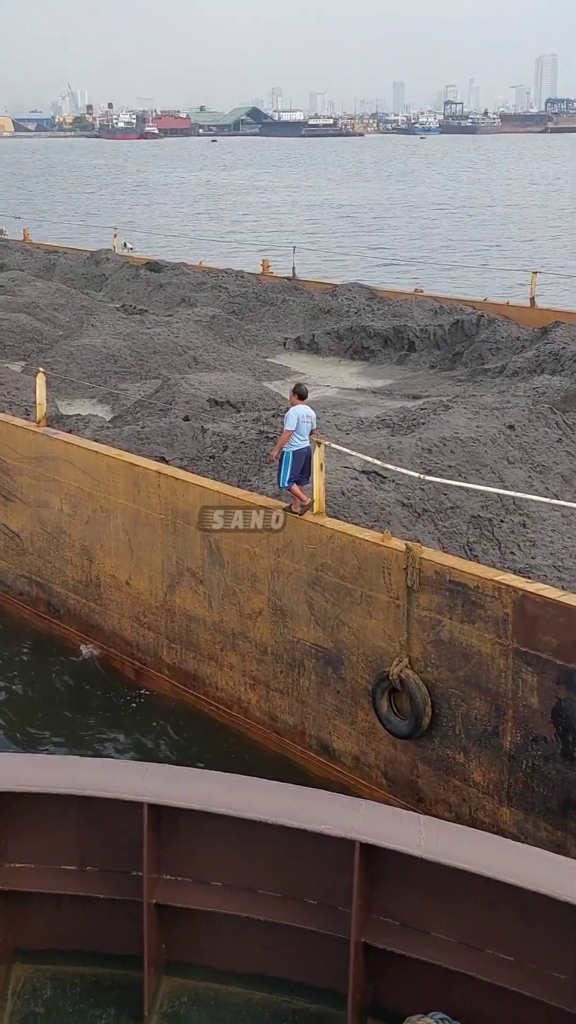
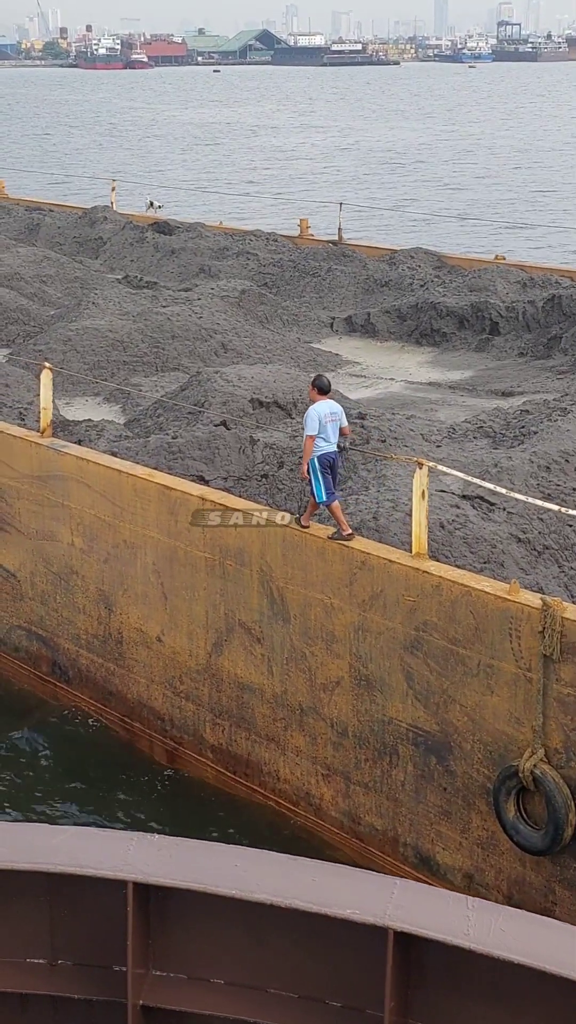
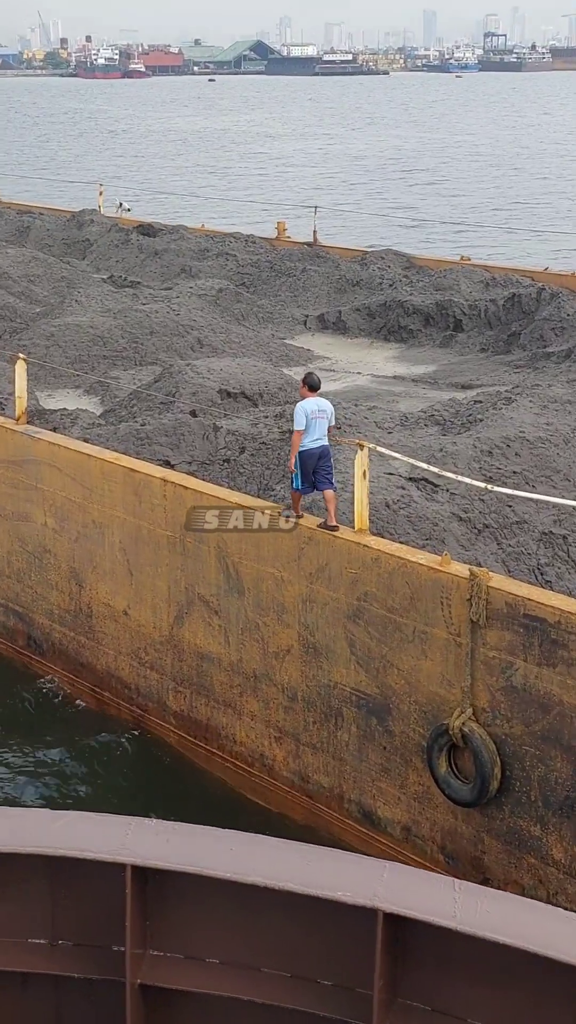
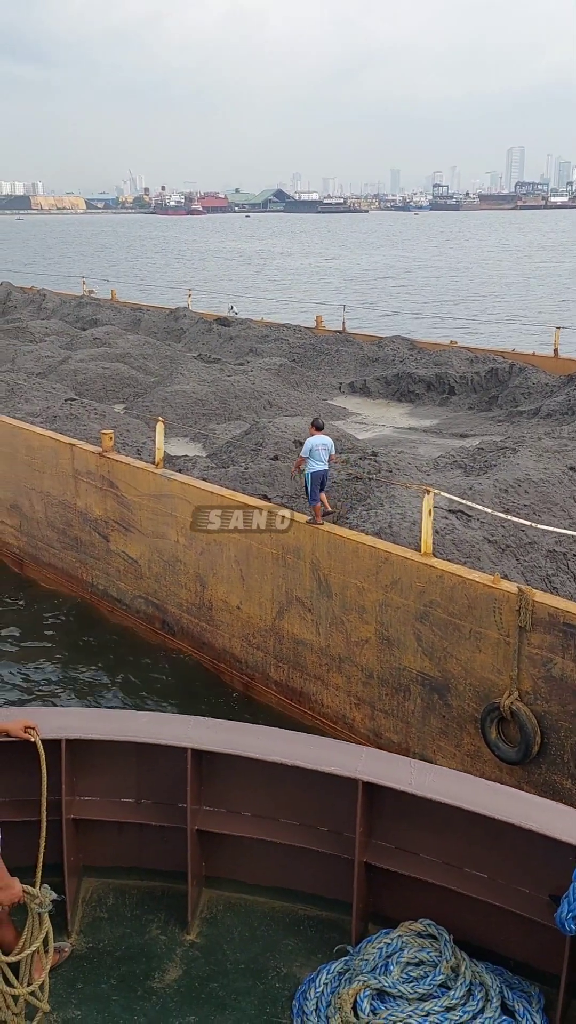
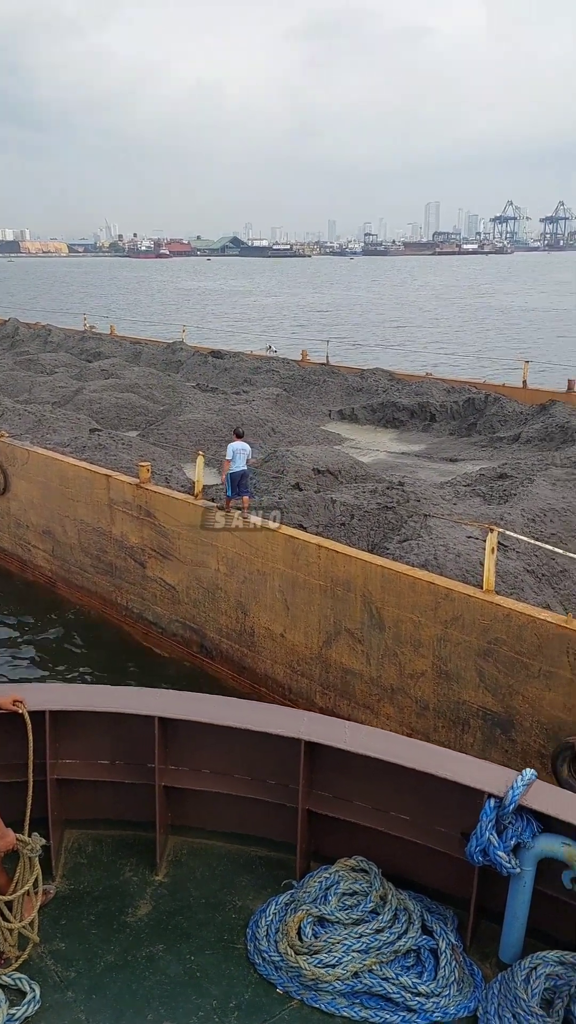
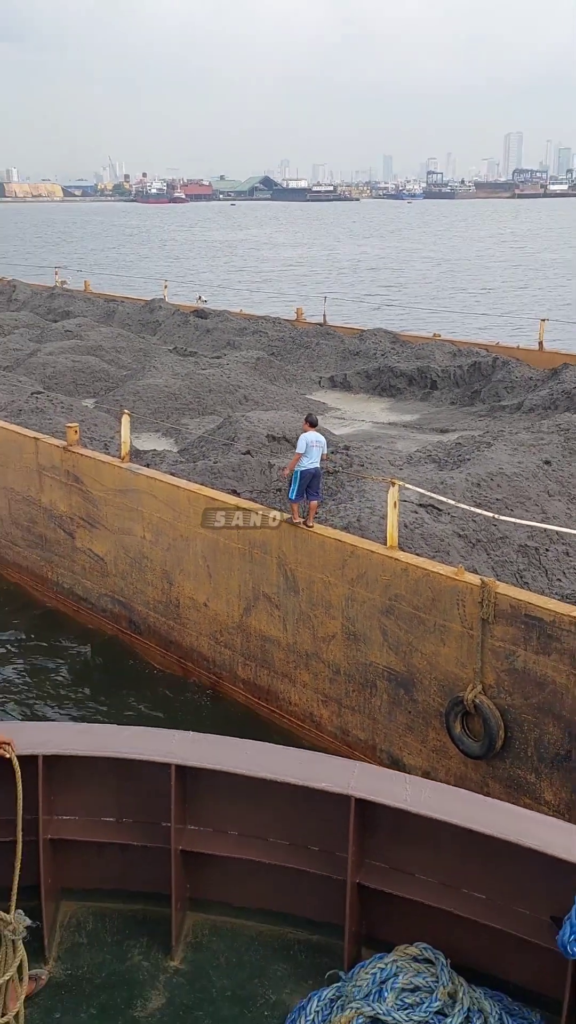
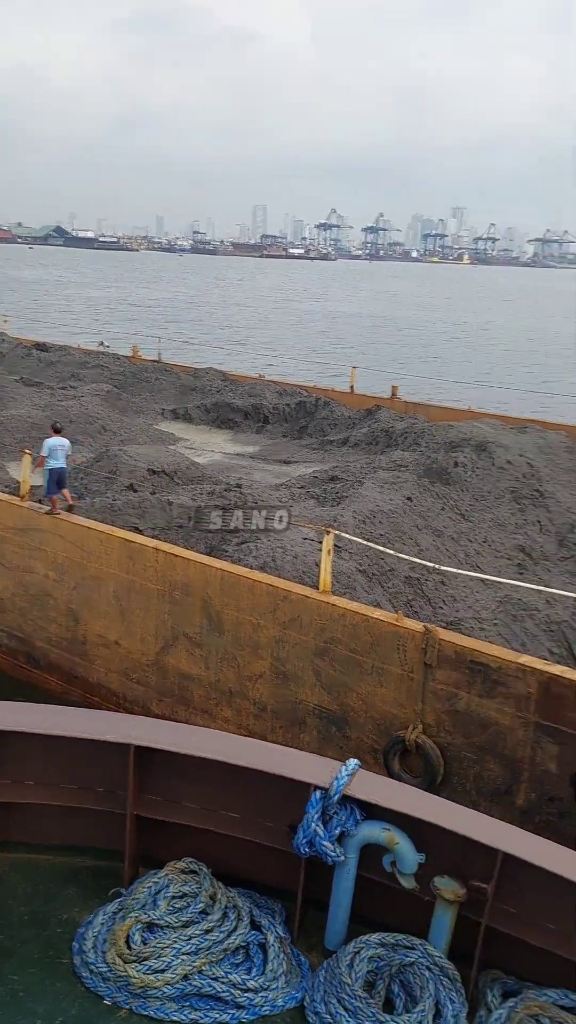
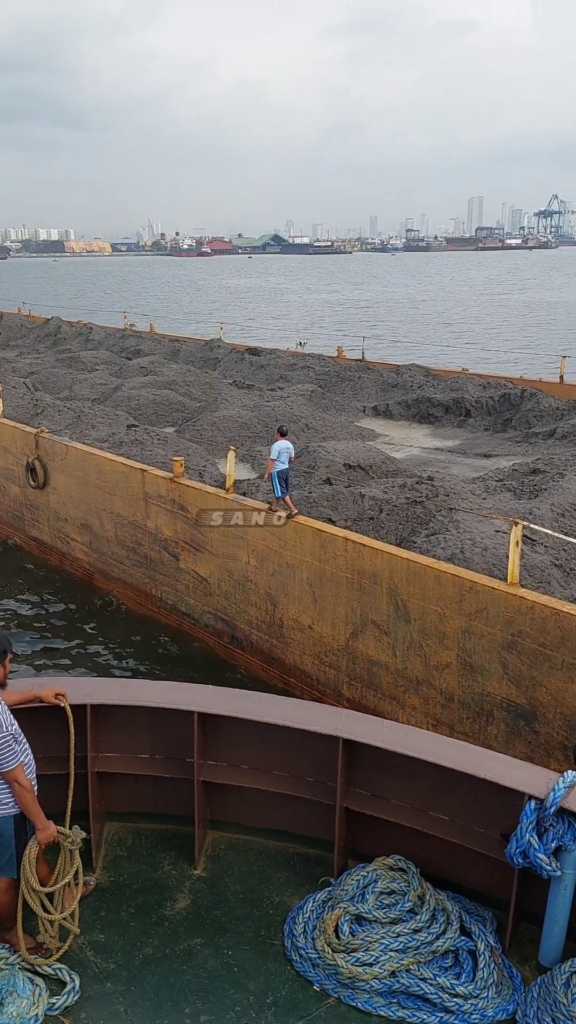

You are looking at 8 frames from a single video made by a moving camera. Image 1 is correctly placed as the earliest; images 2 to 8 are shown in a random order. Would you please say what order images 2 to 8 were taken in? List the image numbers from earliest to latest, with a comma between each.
3, 2, 6, 4, 8, 5, 7
